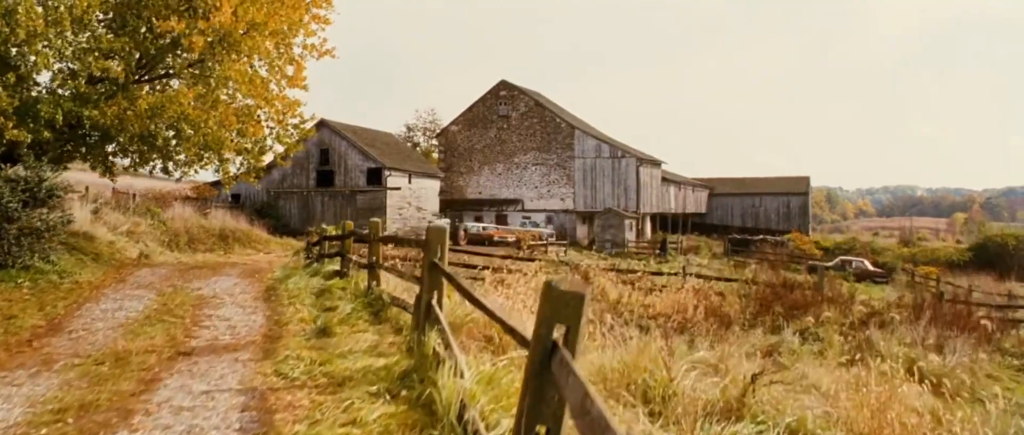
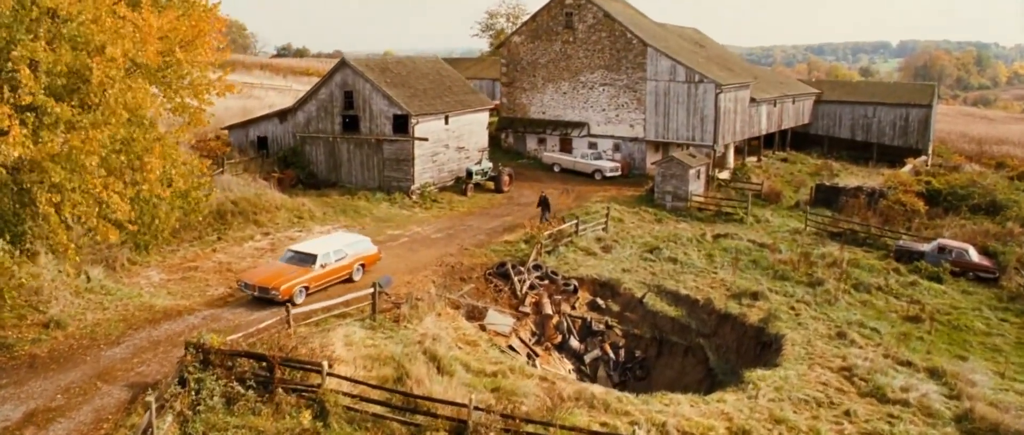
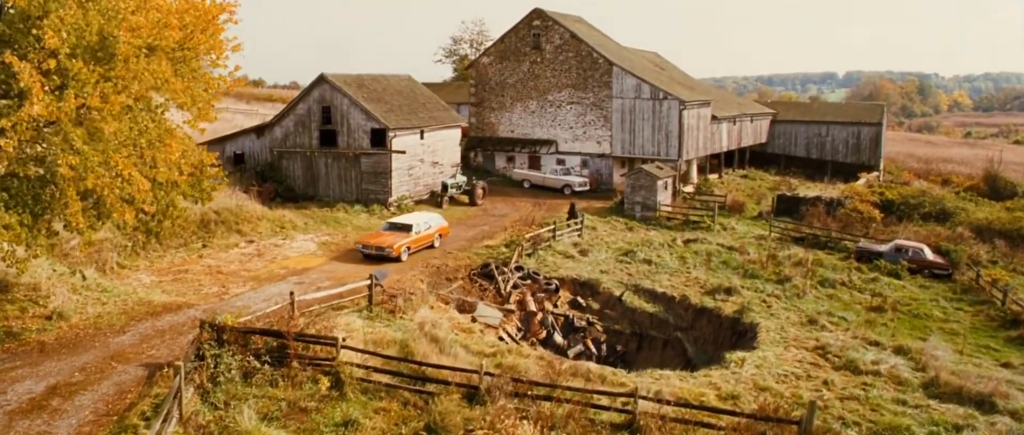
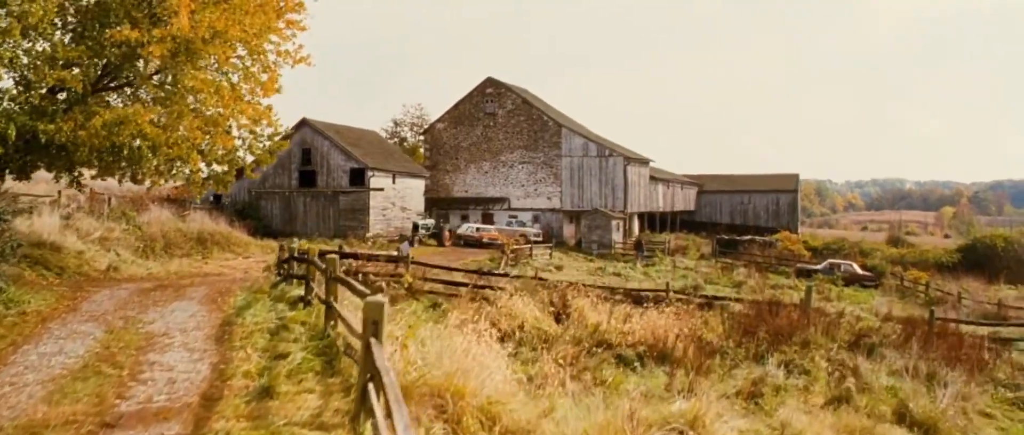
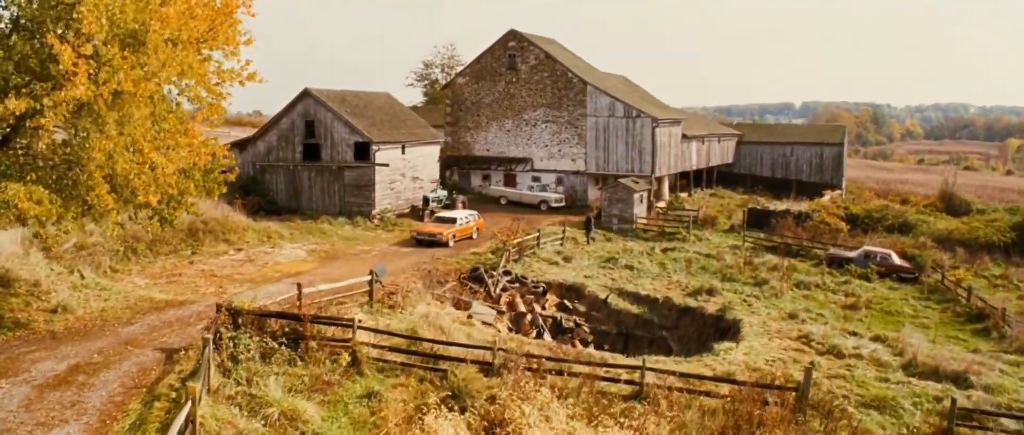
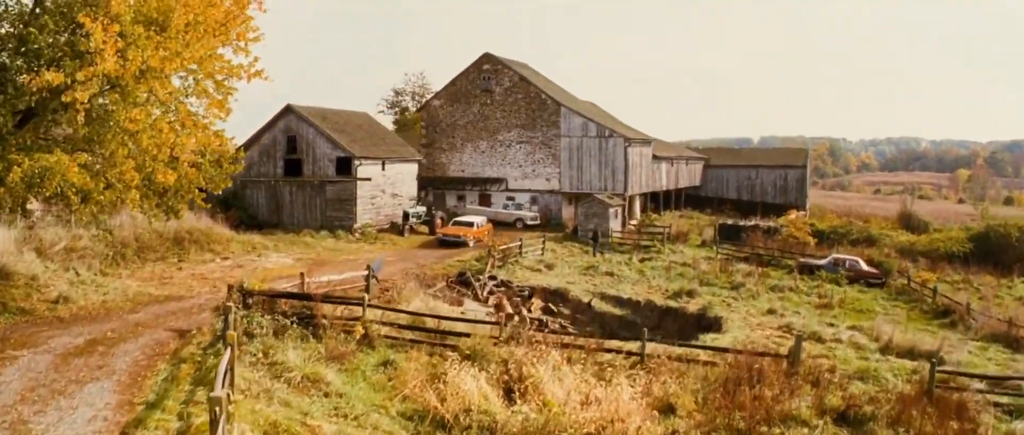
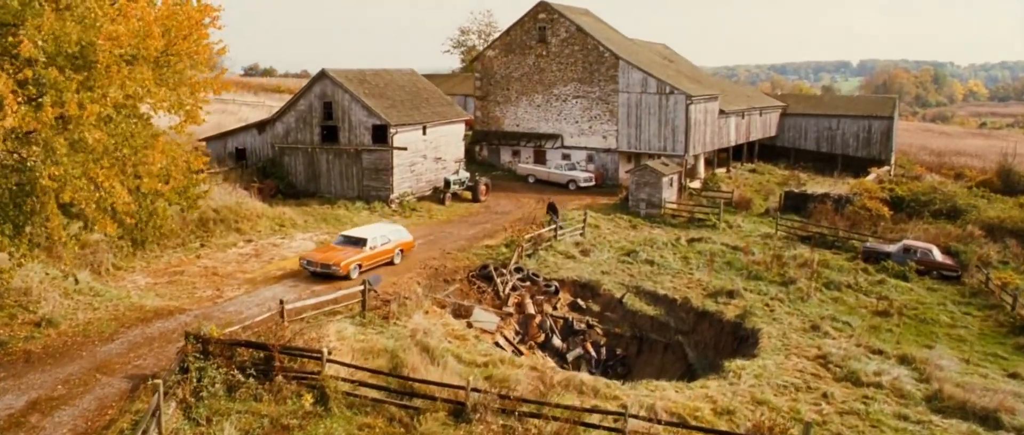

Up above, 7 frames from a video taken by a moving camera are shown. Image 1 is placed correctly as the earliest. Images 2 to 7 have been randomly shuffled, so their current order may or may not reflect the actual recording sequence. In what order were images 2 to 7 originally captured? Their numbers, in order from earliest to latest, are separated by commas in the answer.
4, 6, 5, 3, 7, 2
